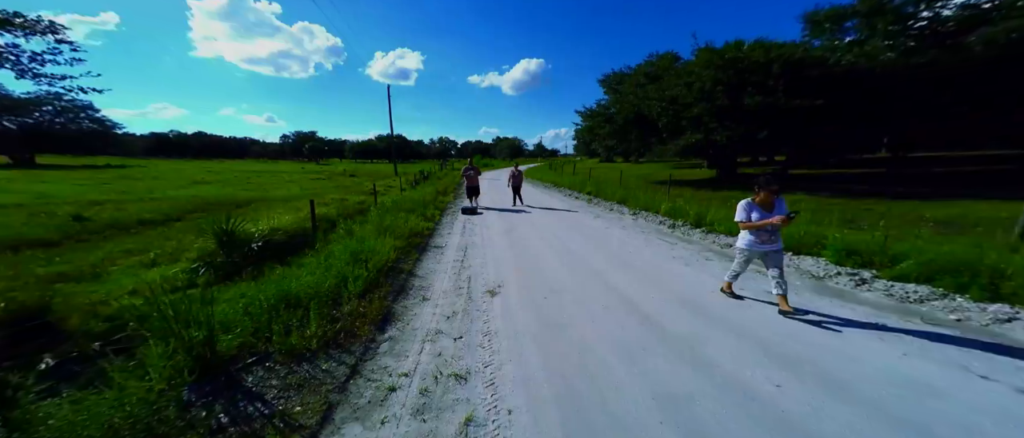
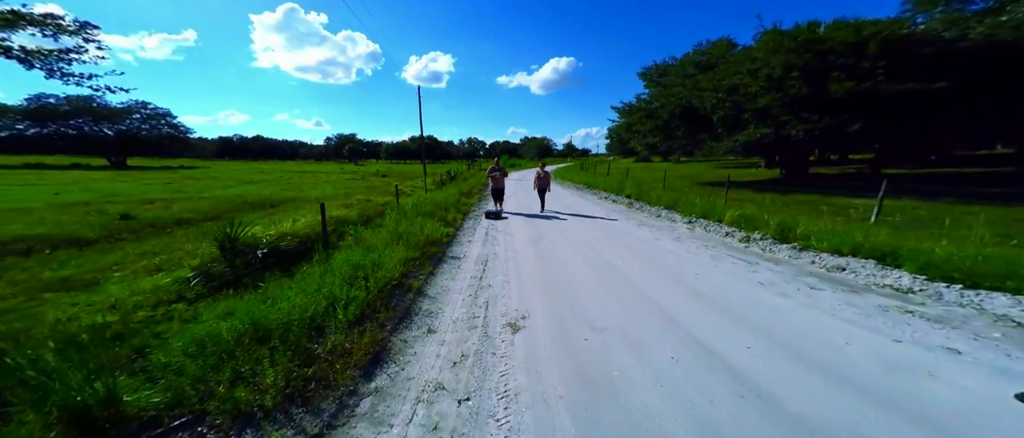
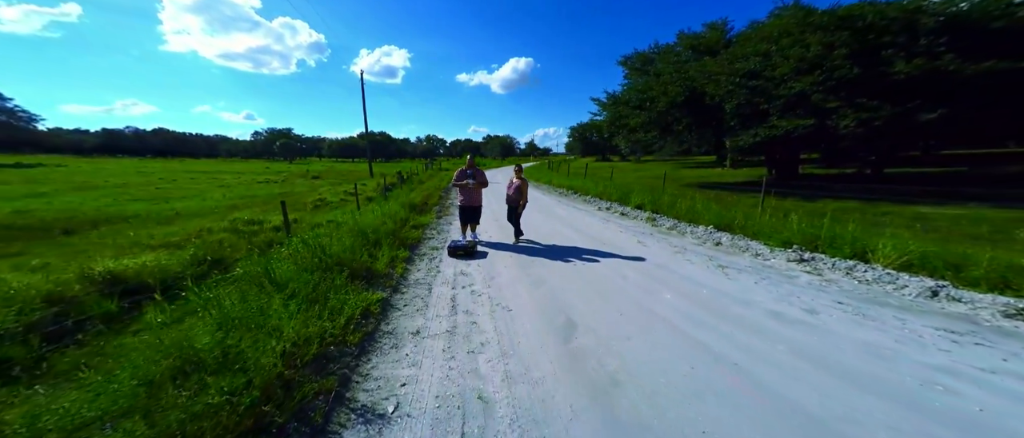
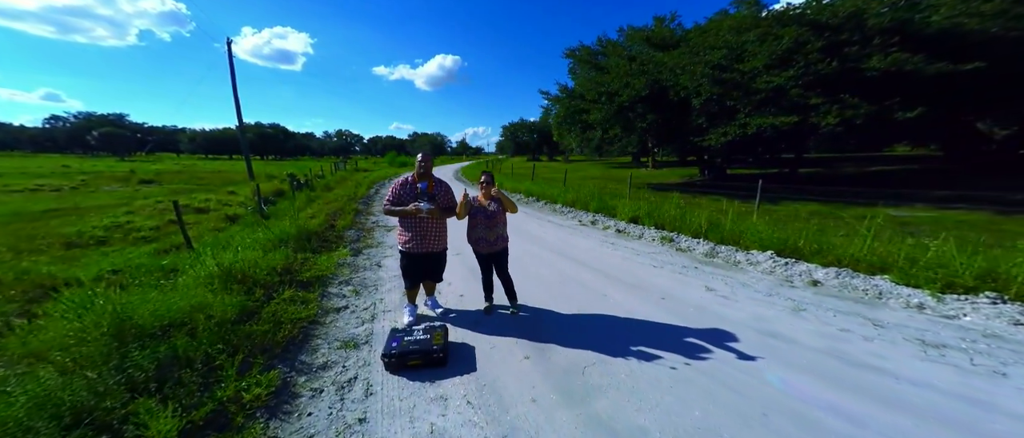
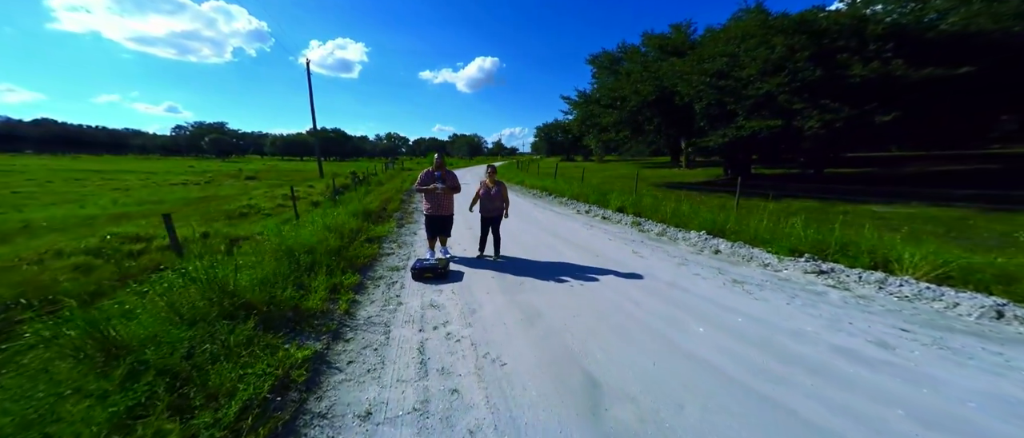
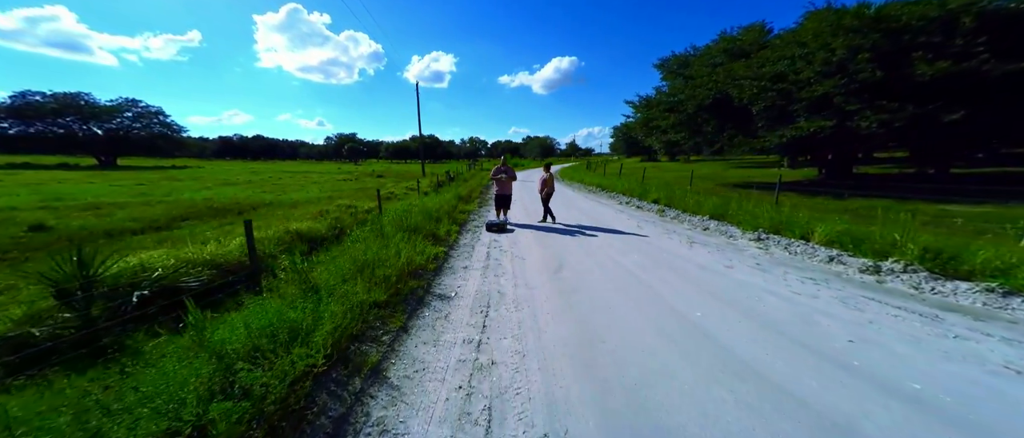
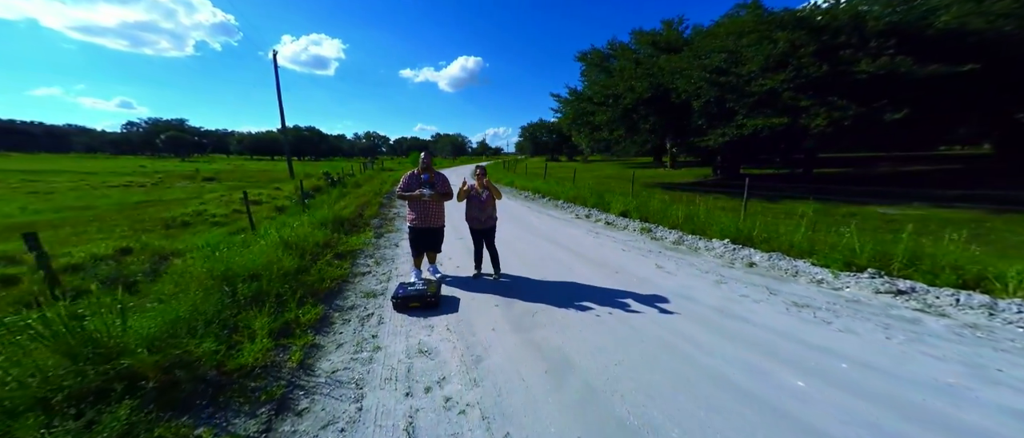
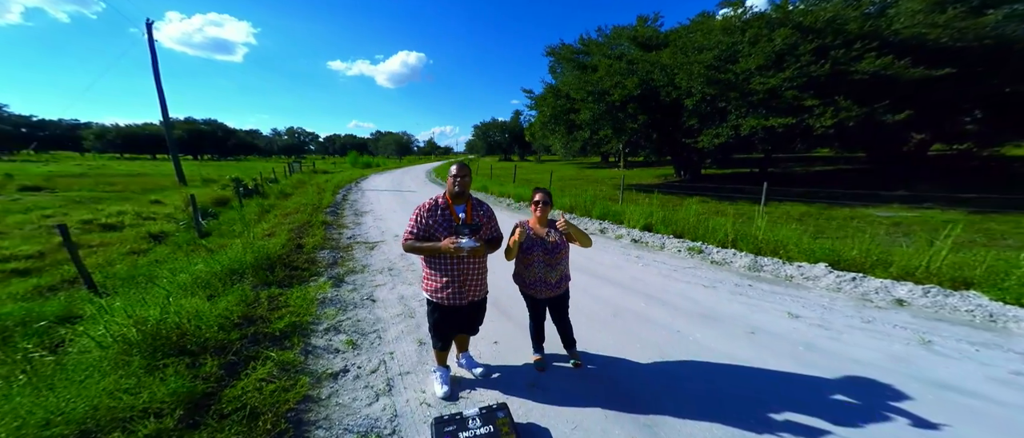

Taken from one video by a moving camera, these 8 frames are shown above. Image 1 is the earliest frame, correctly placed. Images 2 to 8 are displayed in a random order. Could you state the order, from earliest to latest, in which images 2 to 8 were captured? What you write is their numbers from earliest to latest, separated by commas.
2, 6, 3, 5, 7, 4, 8
